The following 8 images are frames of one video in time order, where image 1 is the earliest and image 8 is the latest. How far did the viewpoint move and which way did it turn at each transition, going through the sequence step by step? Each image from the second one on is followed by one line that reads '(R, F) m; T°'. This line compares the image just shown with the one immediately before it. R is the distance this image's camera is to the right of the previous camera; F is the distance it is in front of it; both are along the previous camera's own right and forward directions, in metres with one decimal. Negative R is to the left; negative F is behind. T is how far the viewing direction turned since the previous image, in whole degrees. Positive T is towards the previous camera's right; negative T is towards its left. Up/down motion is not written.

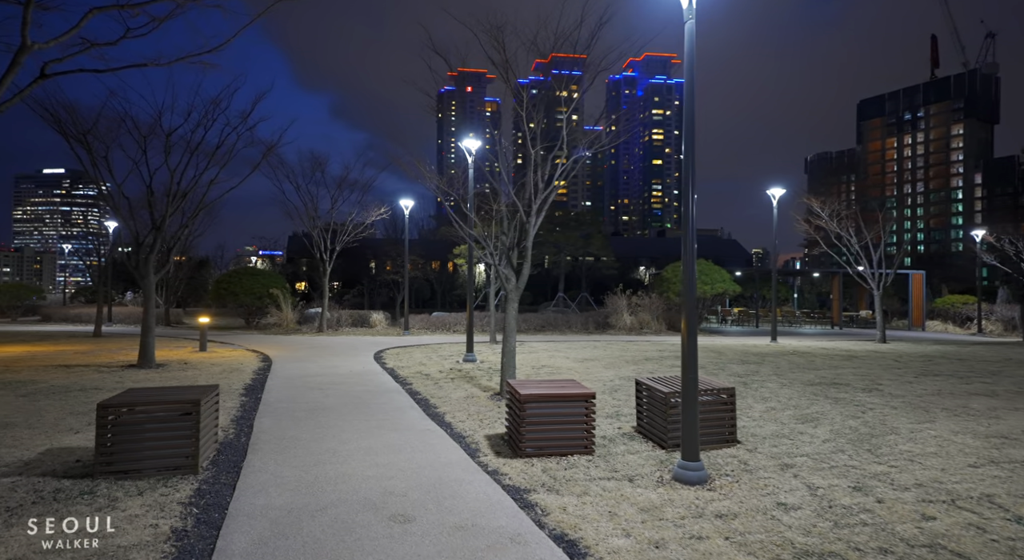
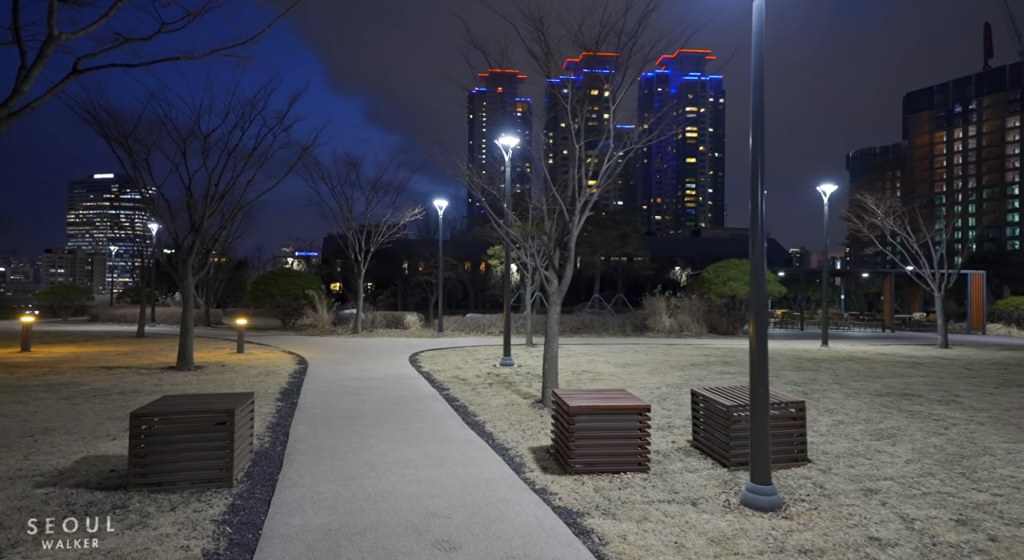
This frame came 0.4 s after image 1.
(-0.1, +0.4) m; -3°
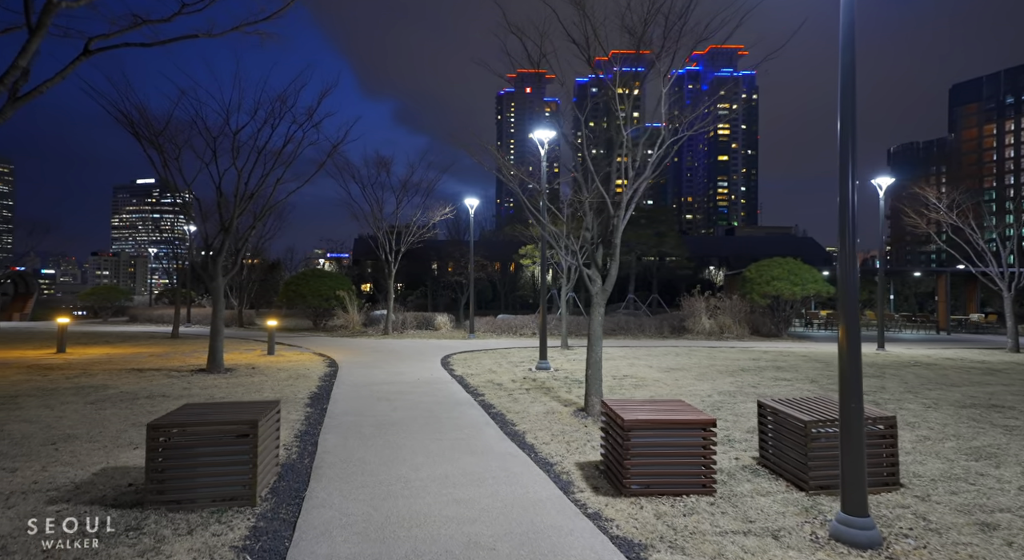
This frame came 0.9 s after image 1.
(-0.1, +0.5) m; -3°
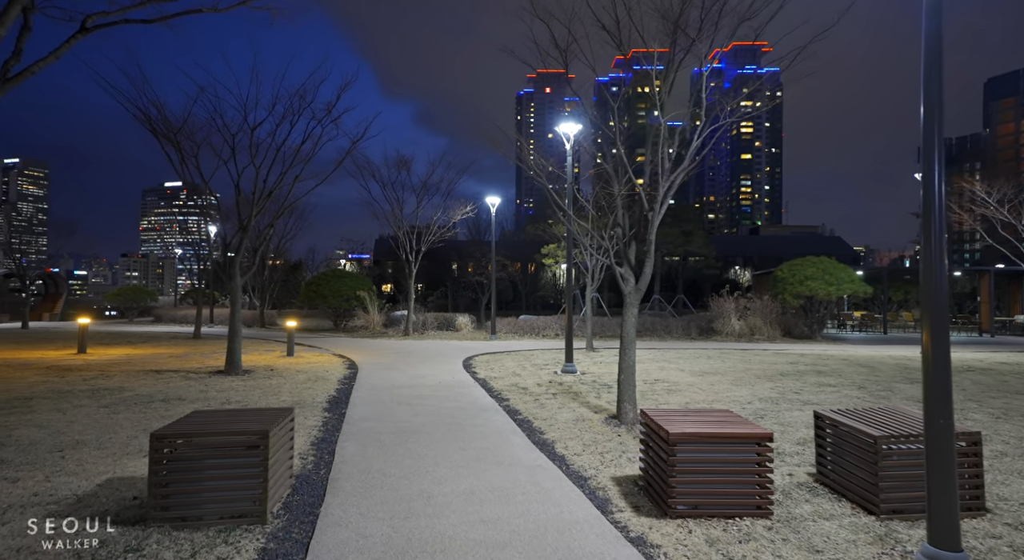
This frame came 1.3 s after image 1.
(-0.1, +0.4) m; -2°
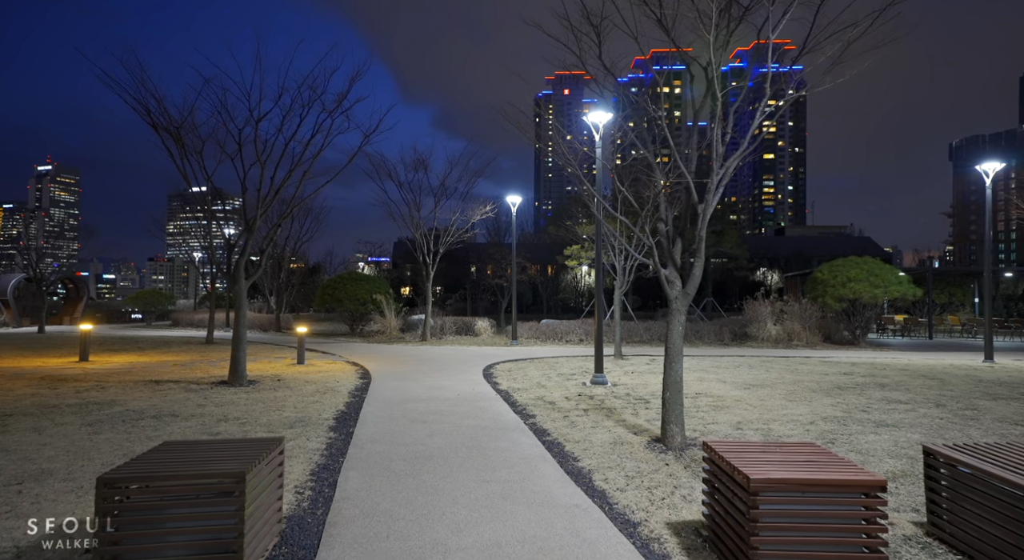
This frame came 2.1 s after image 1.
(-0.1, +0.9) m; -2°
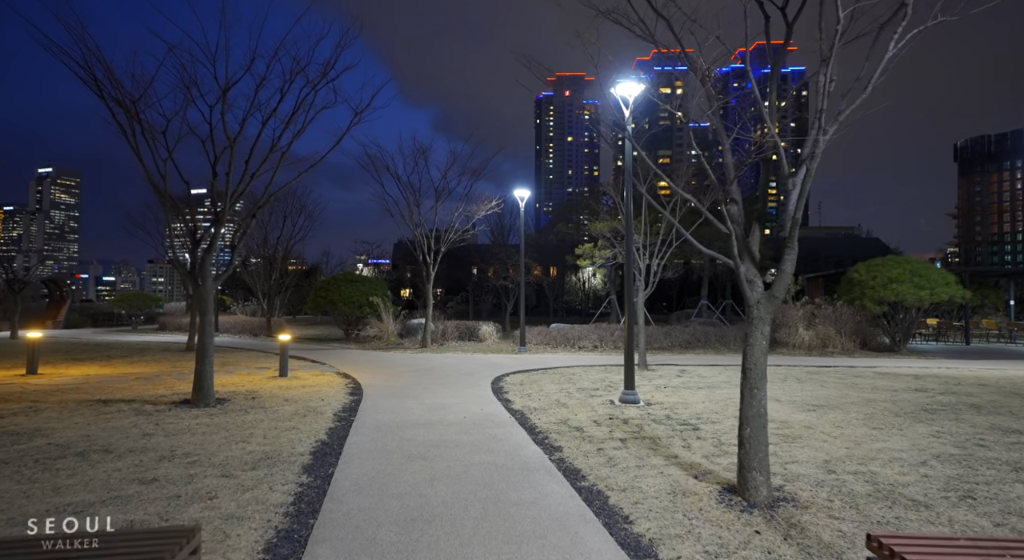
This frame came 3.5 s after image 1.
(-0.2, +1.6) m; 0°
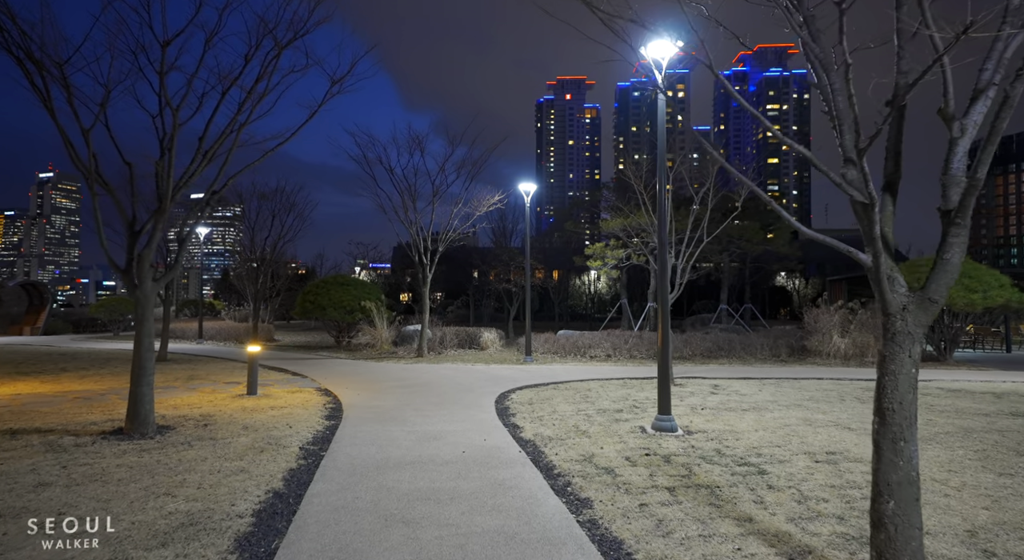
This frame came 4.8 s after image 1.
(-0.1, +1.7) m; 0°
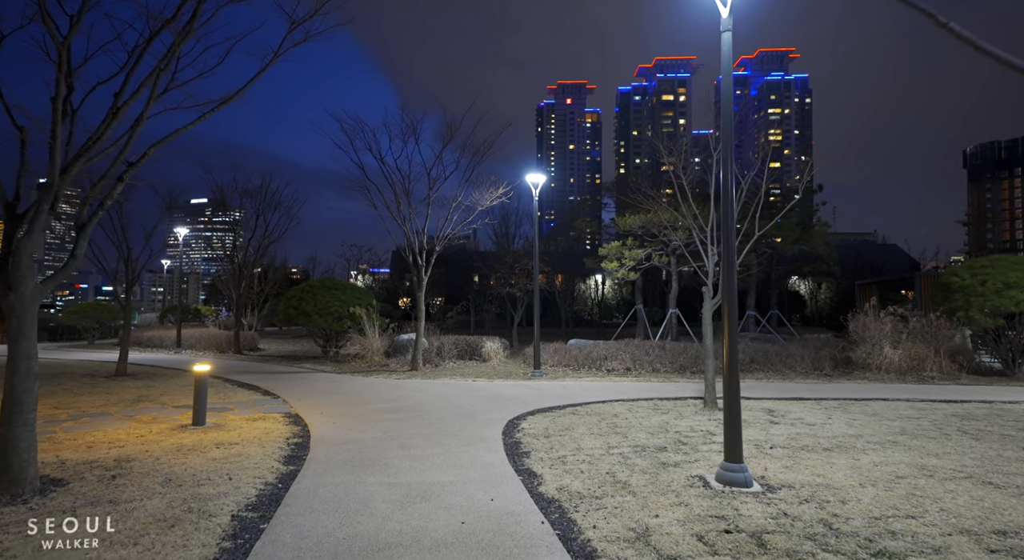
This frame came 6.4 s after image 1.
(-0.1, +2.0) m; 0°
